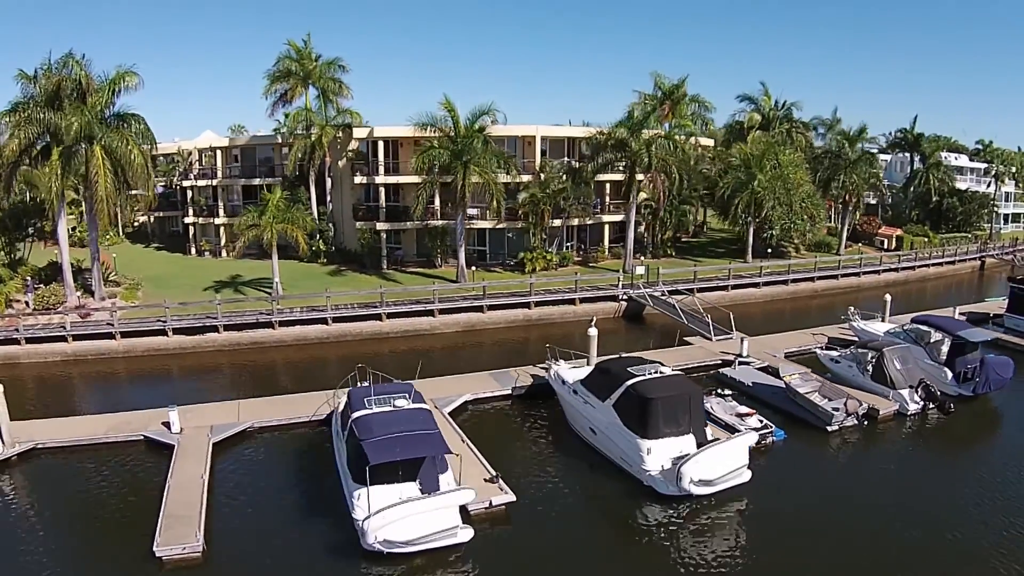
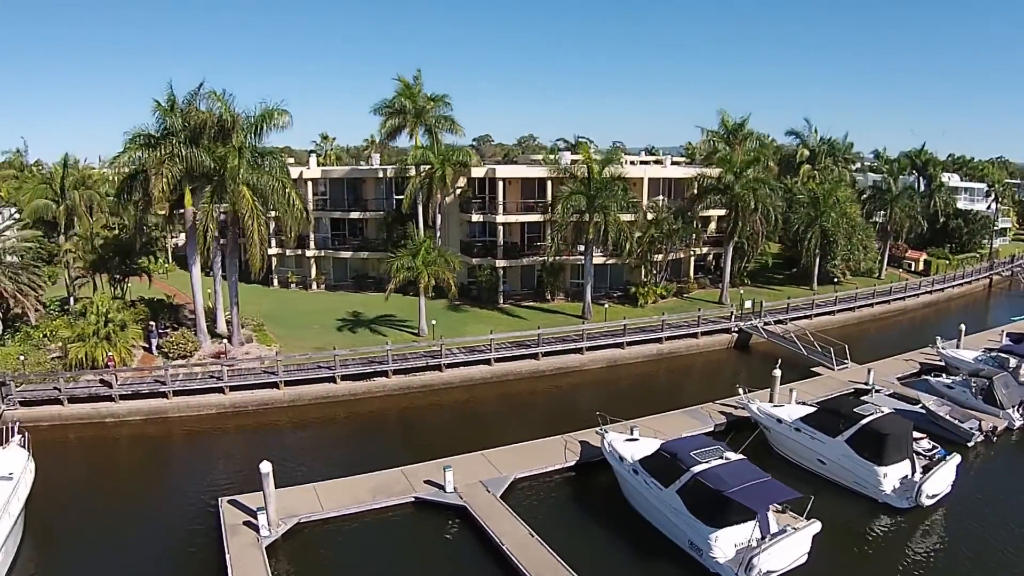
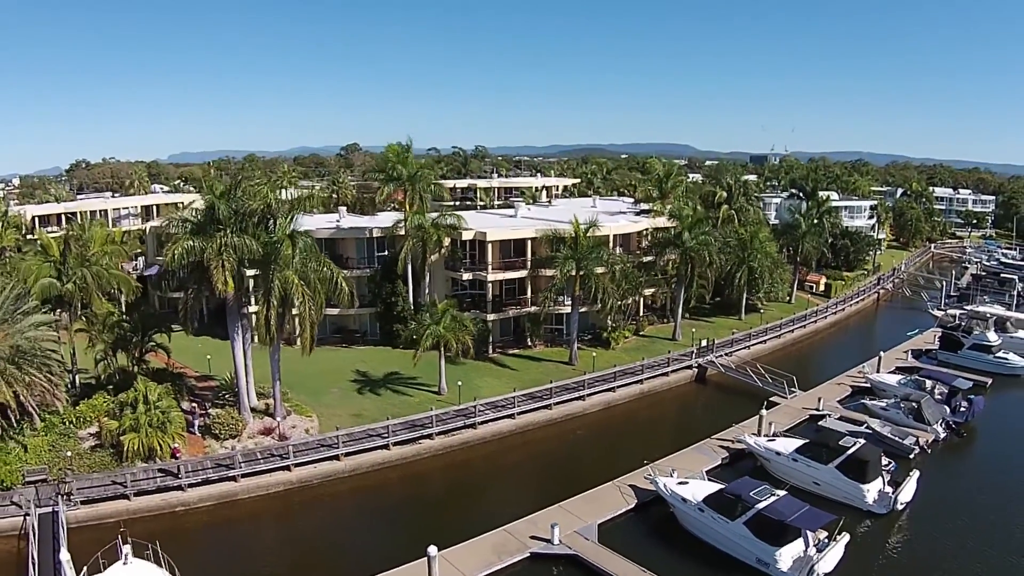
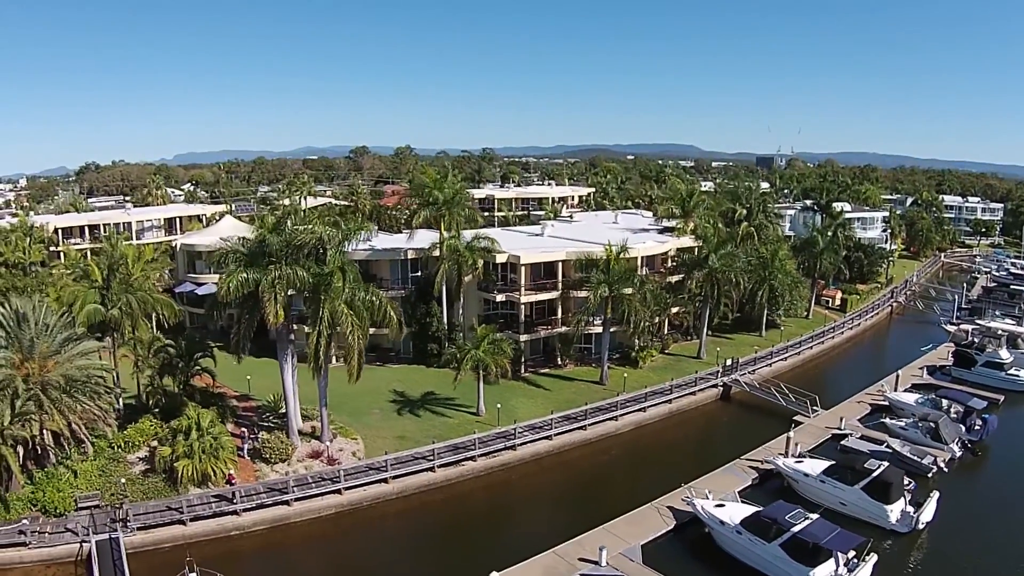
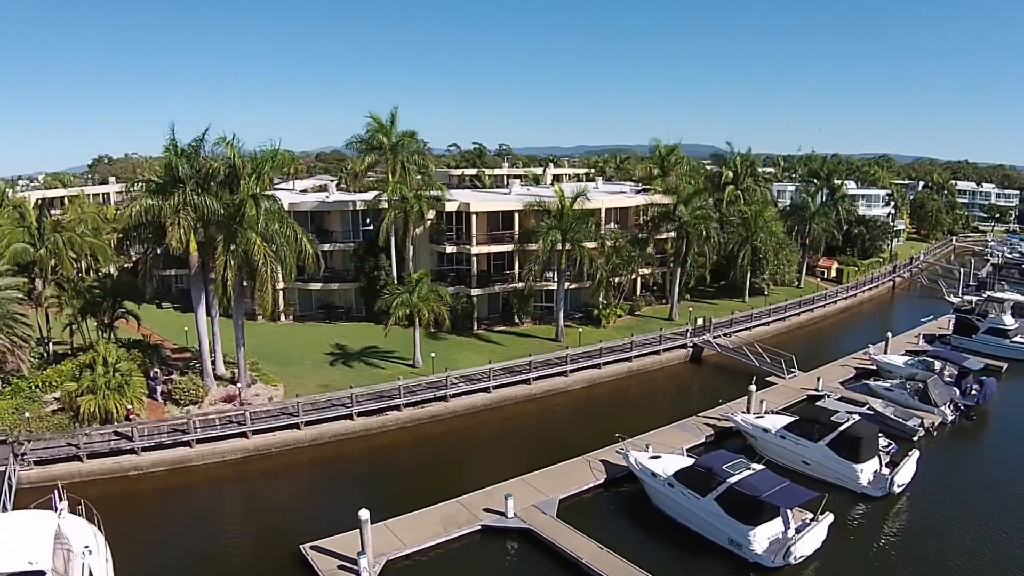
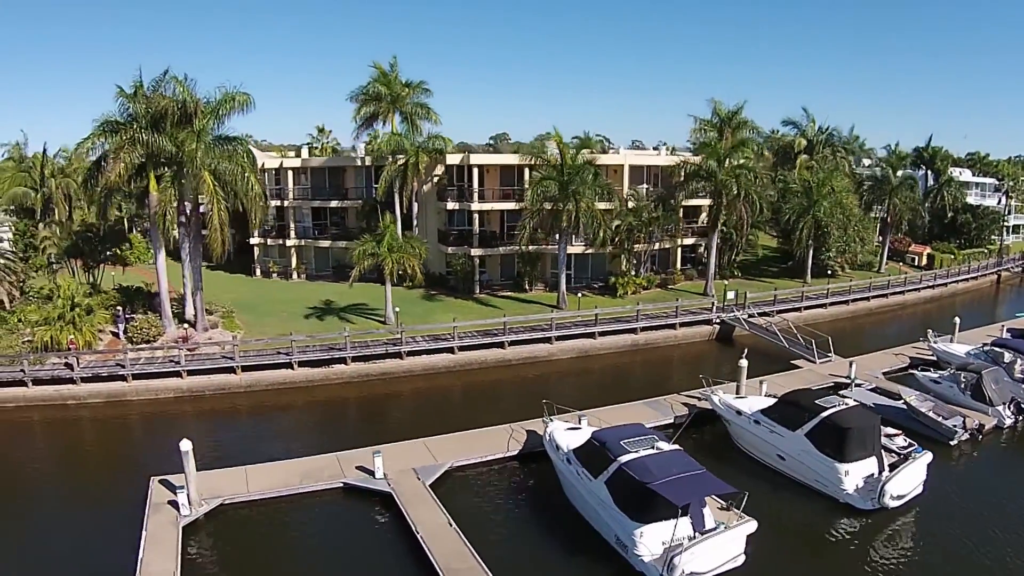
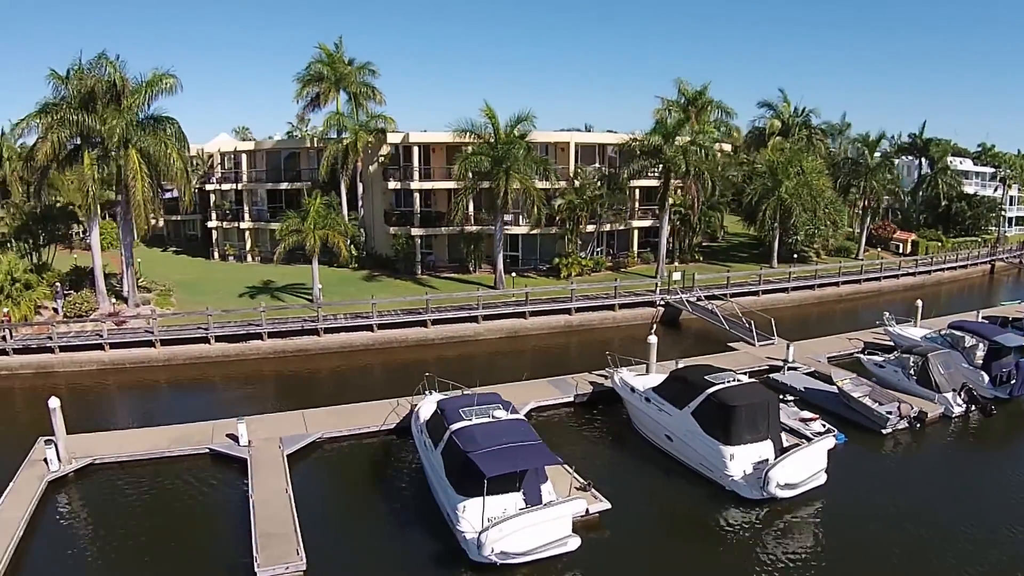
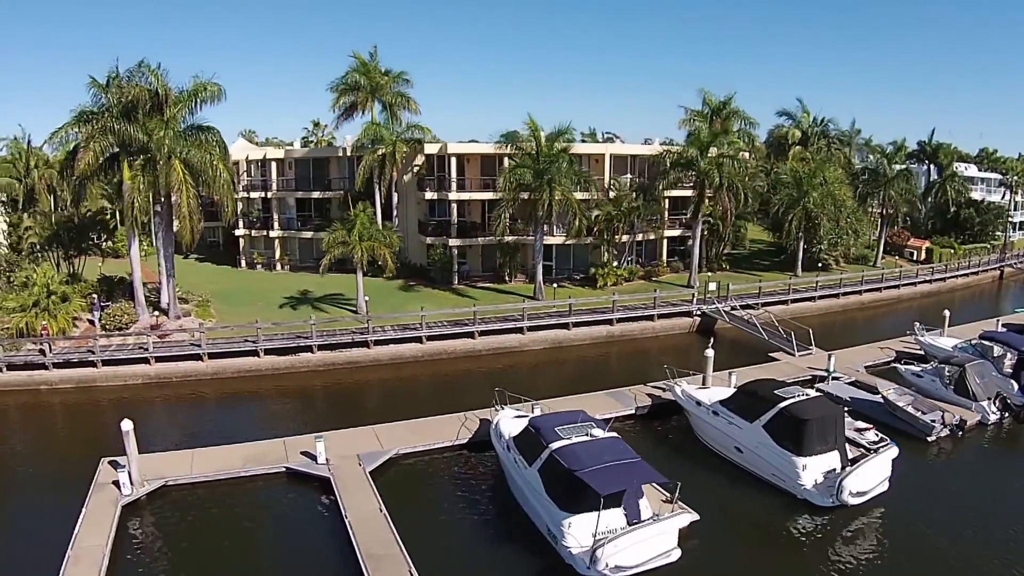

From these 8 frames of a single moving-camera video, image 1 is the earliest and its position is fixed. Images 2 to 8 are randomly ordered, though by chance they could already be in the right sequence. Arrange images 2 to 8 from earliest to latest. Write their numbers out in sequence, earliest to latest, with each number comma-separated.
7, 8, 6, 2, 5, 3, 4
